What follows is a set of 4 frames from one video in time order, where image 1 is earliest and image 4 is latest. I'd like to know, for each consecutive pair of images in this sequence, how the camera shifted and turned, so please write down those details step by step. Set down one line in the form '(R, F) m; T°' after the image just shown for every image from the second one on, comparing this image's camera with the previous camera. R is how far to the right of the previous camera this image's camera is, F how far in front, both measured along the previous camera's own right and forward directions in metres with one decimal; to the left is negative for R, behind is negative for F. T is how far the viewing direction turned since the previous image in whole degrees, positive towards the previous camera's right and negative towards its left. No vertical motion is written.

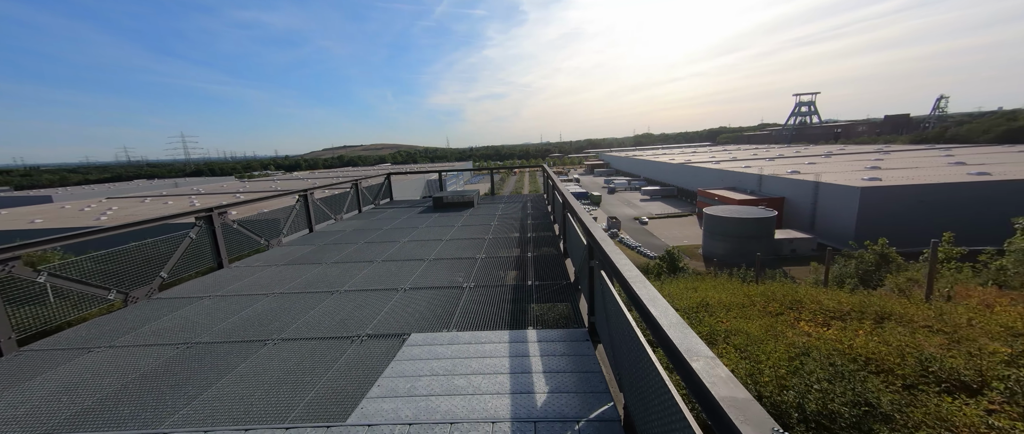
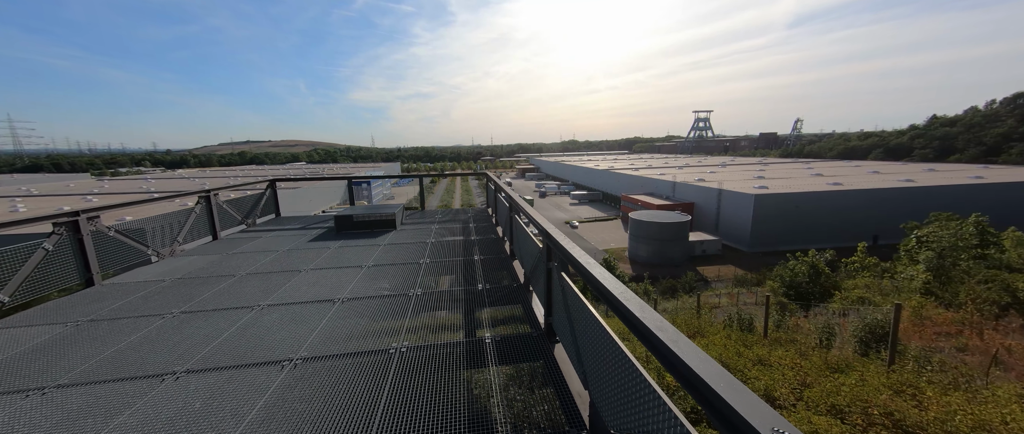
(-0.1, +1.3) m; +12°
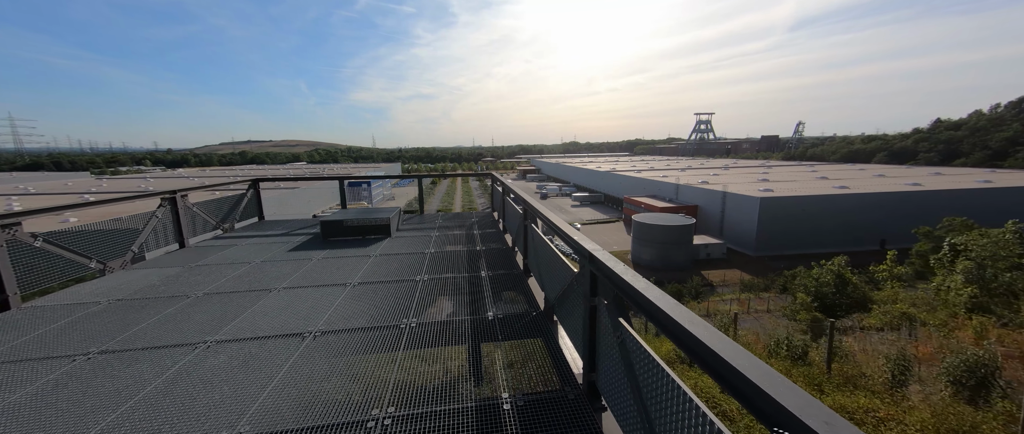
(-0.1, +0.5) m; 0°
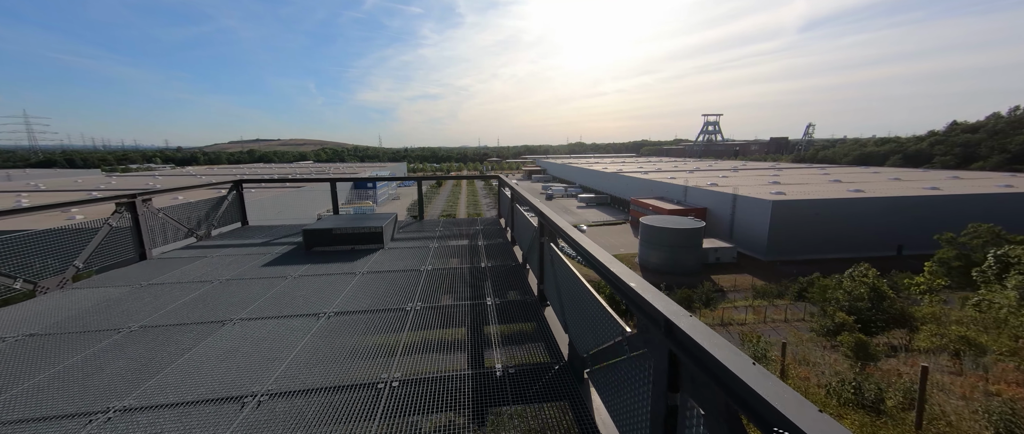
(-0.1, +0.5) m; -1°
